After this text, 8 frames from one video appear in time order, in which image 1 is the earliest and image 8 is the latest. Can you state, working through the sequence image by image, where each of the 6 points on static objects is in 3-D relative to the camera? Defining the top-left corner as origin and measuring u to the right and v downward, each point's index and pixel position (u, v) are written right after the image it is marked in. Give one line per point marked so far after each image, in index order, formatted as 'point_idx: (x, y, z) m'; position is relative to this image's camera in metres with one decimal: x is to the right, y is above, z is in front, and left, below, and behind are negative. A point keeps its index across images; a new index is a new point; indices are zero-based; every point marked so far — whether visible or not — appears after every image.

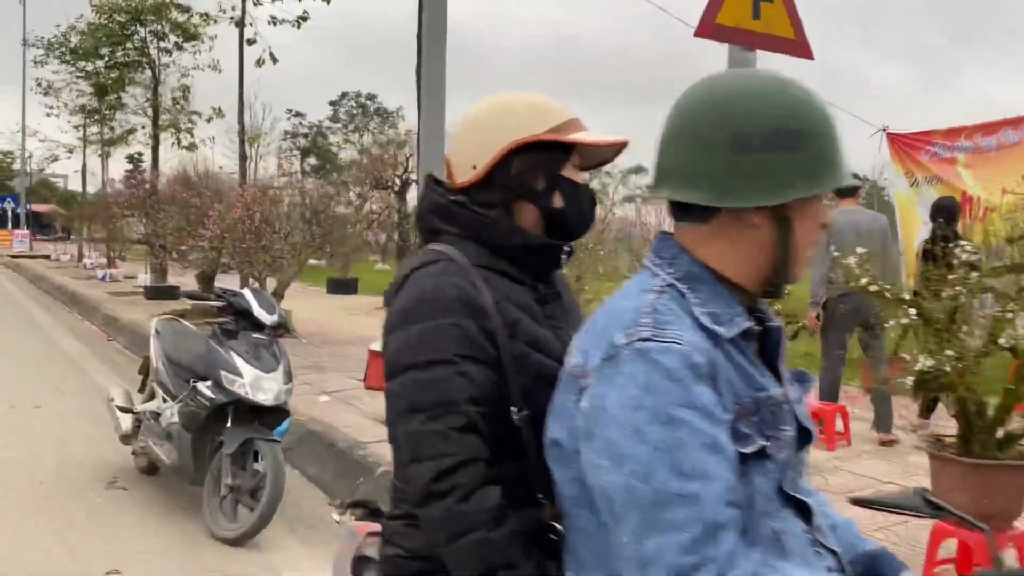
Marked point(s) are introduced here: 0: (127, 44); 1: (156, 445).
0: (-7.7, +4.8, +17.6) m
1: (-2.0, -0.9, +5.0) m
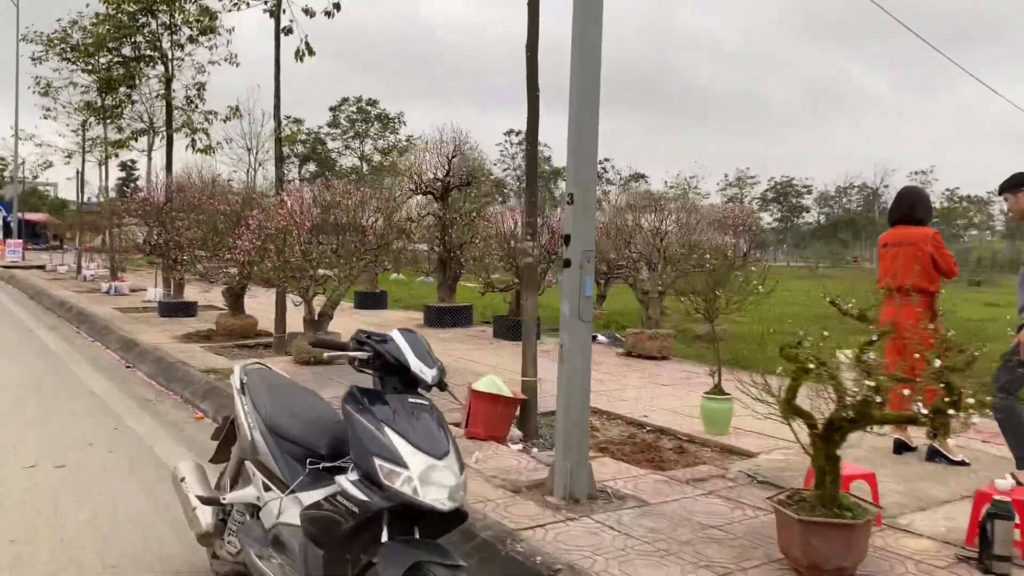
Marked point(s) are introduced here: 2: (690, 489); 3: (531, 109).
0: (-6.8, +4.6, +16.1) m
1: (-1.0, -1.0, +3.5) m
2: (+1.0, -1.2, +5.2) m
3: (+0.1, +1.3, +6.5) m
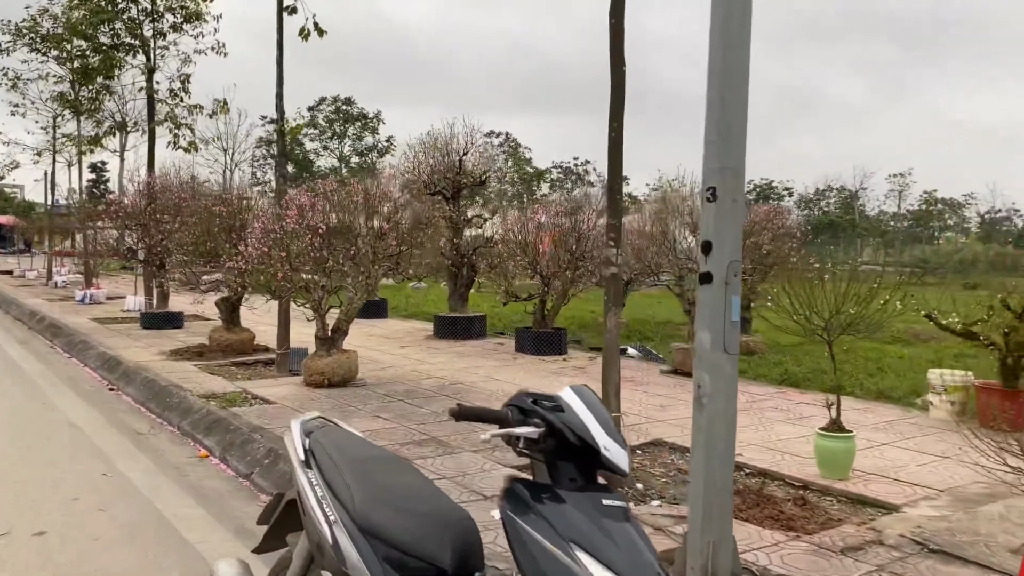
0: (-6.6, +4.4, +14.8) m
1: (-0.4, -1.1, +2.3) m
2: (+1.6, -1.3, +4.1) m
3: (+0.6, +1.2, +5.4) m
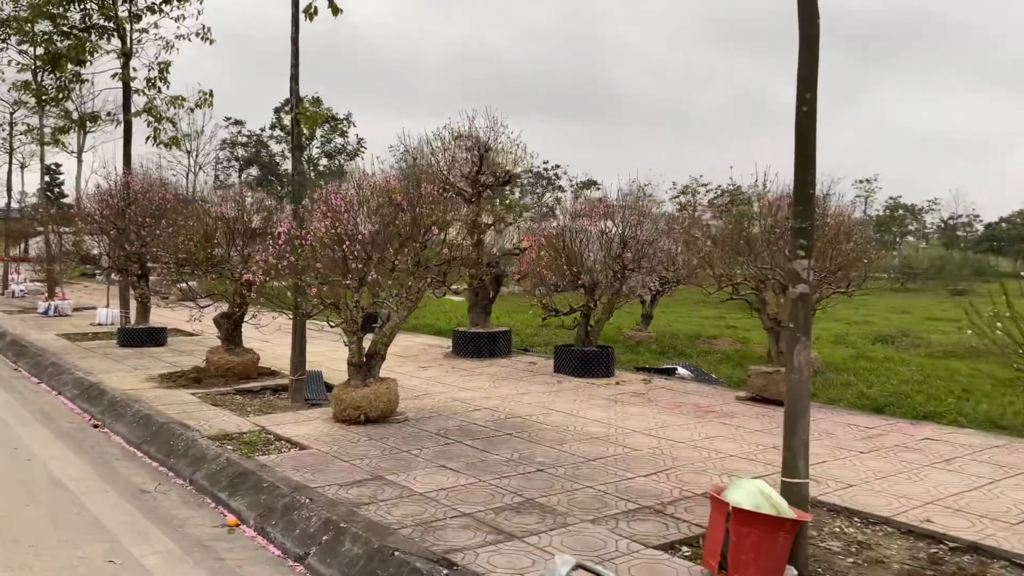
0: (-6.3, +4.2, +13.1) m
1: (+0.5, -1.2, +0.9) m
2: (+2.4, -1.4, +2.8) m
3: (+1.3, +1.1, +4.1) m
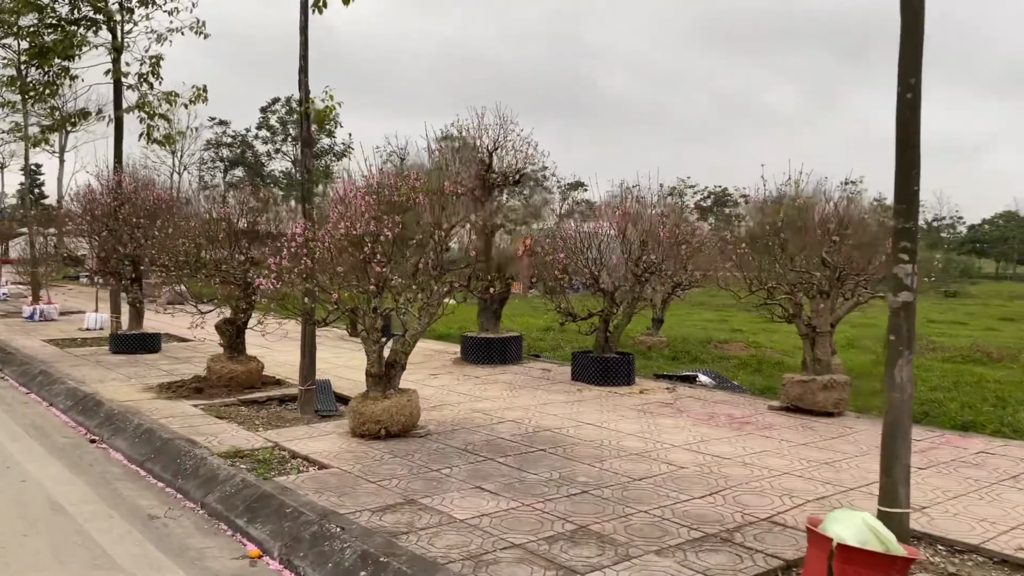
0: (-6.2, +4.2, +12.6) m
1: (+0.8, -1.3, +0.5) m
2: (+2.7, -1.4, +2.4) m
3: (+1.6, +1.1, +3.7) m
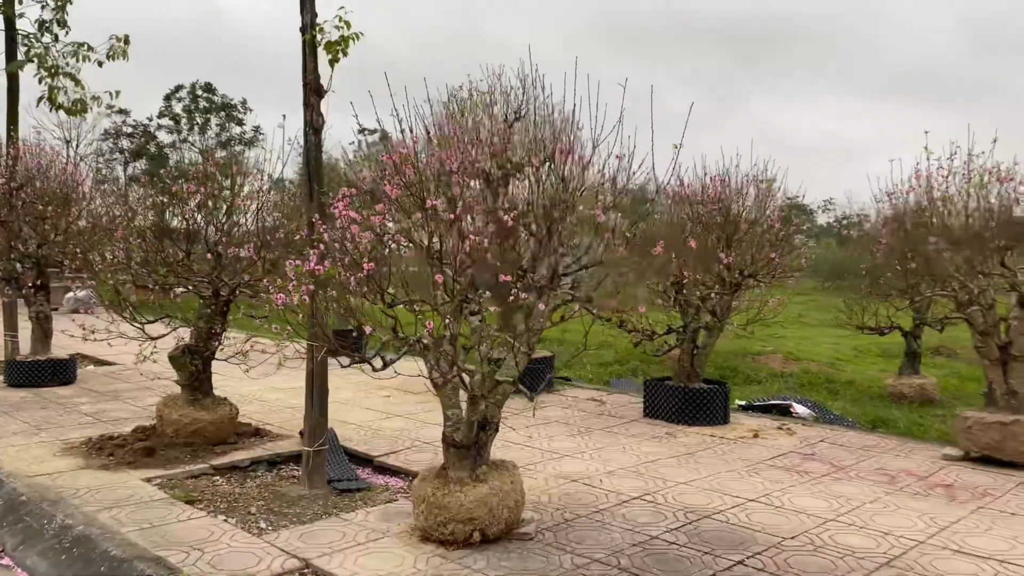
0: (-6.0, +4.1, +9.5) m
1: (+2.2, -1.3, -1.7) m
2: (+3.9, -1.5, +0.4) m
3: (+2.7, +1.0, +1.5) m
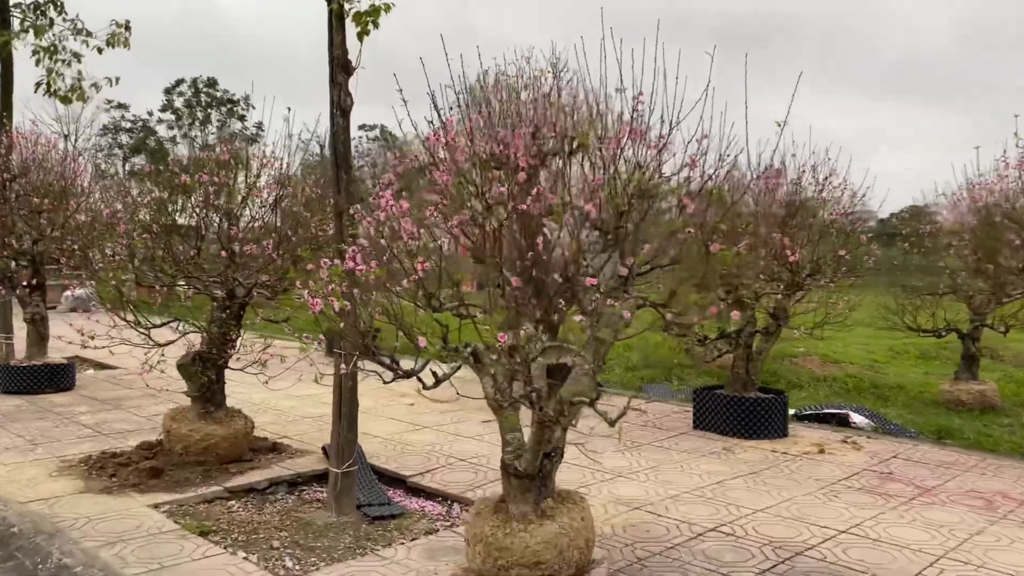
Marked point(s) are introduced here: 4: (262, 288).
0: (-5.7, +4.1, +8.9) m
1: (+2.5, -1.4, -2.3) m
2: (+4.2, -1.5, -0.2) m
3: (+3.0, +1.0, +0.9) m
4: (-1.5, 0.0, +5.4) m
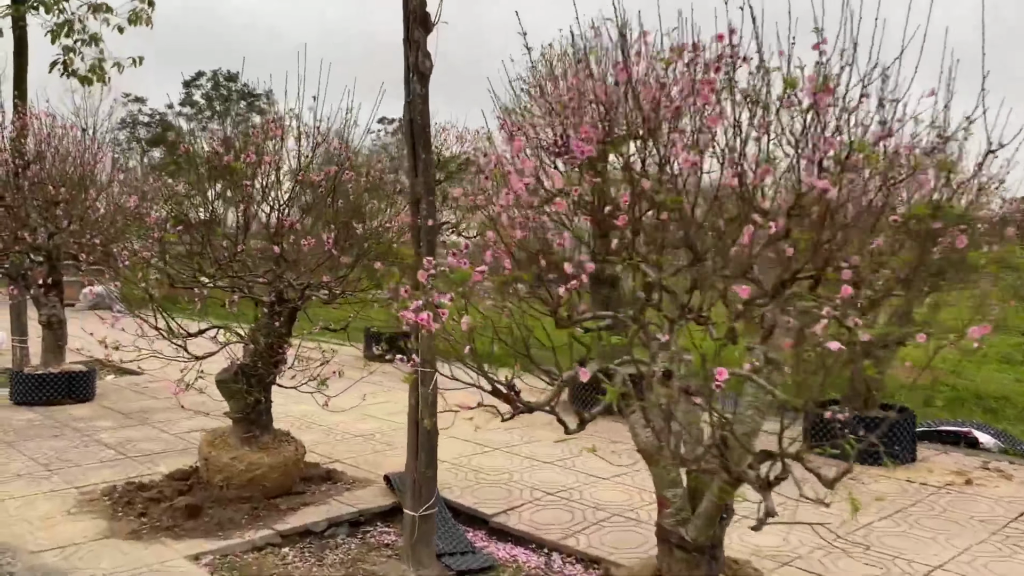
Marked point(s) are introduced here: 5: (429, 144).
0: (-5.1, +4.1, +8.1) m
1: (+2.9, -1.5, -3.3) m
2: (+4.6, -1.6, -1.2) m
3: (+3.5, +0.9, -0.1) m
4: (-1.0, 0.0, +4.6) m
5: (-0.4, +0.7, +4.1) m
